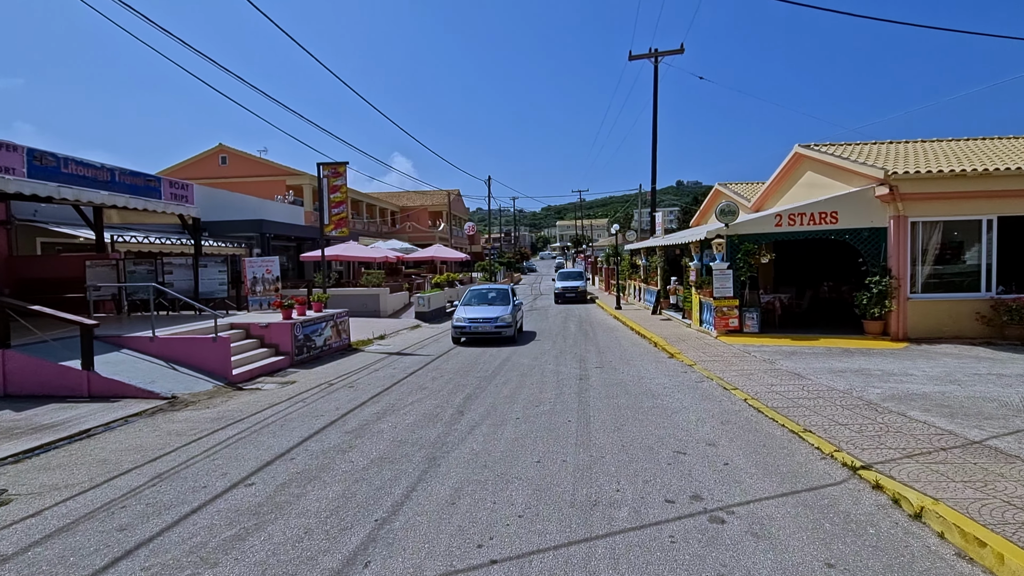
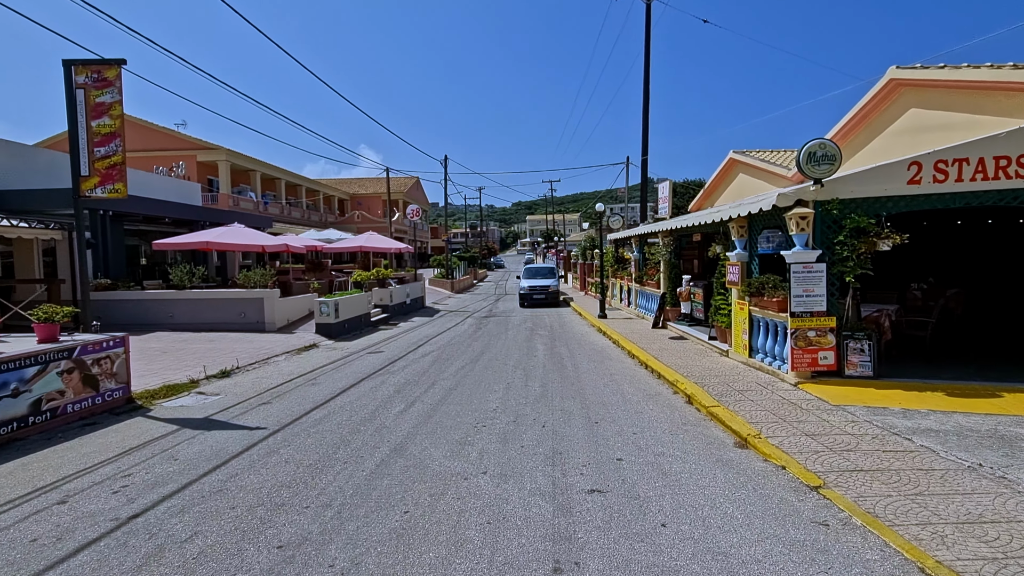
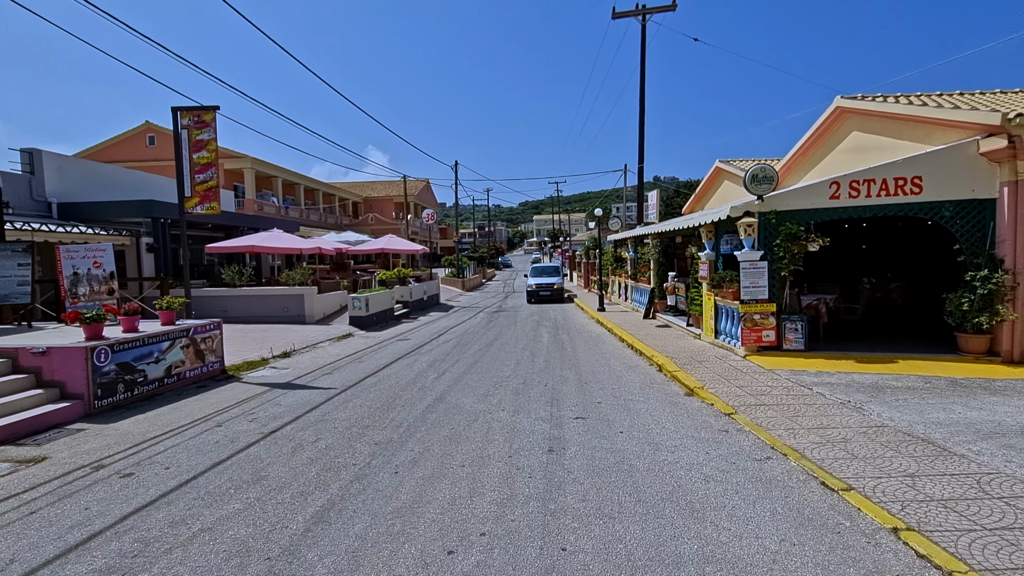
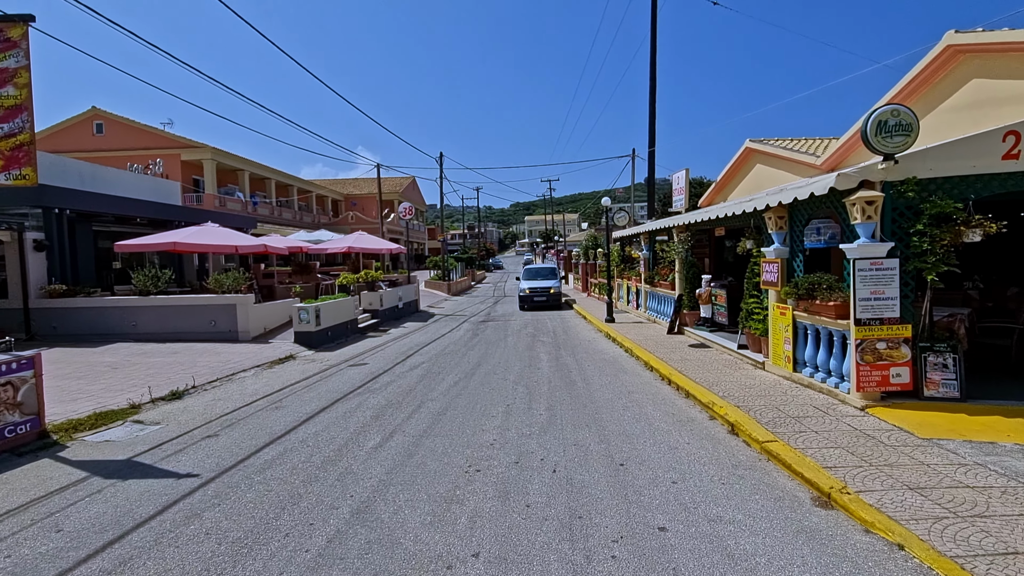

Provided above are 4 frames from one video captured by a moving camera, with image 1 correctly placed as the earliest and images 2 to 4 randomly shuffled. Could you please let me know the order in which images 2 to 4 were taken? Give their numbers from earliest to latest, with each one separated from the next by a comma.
3, 2, 4
